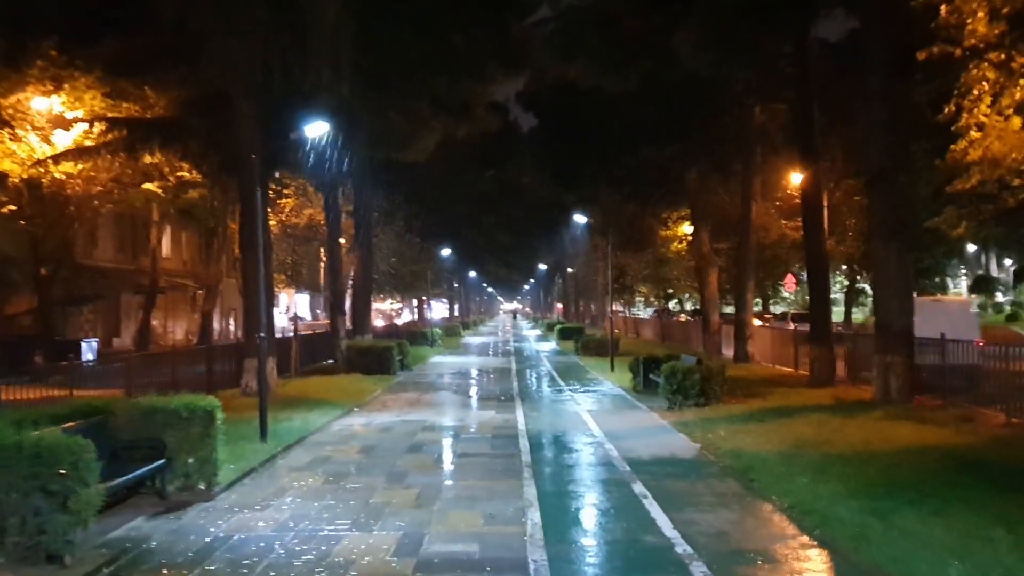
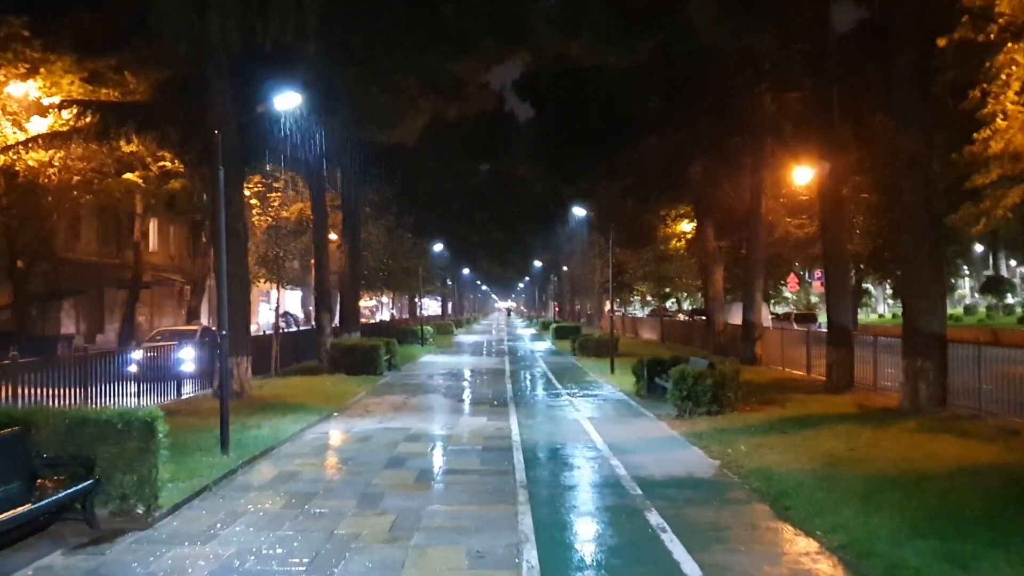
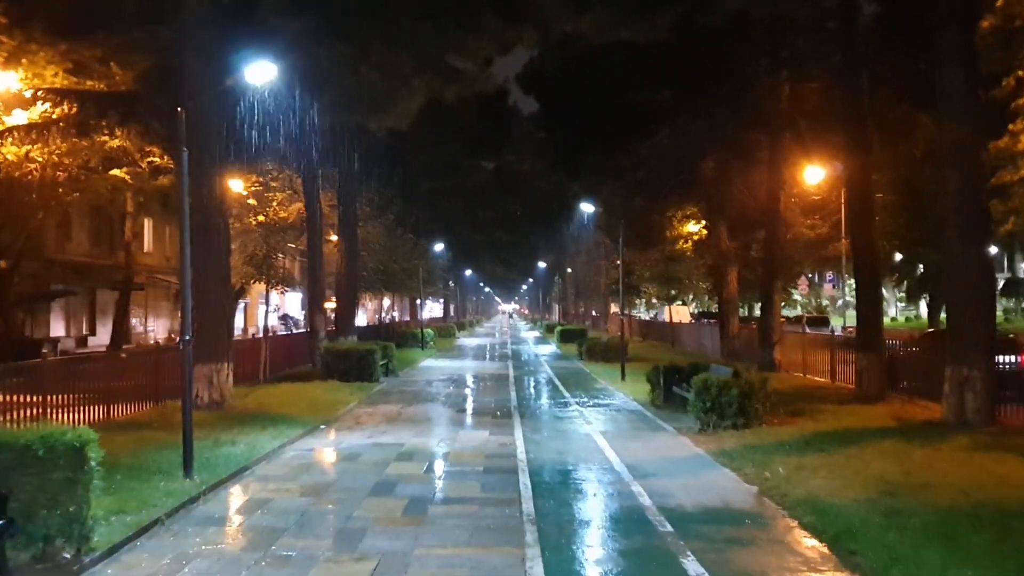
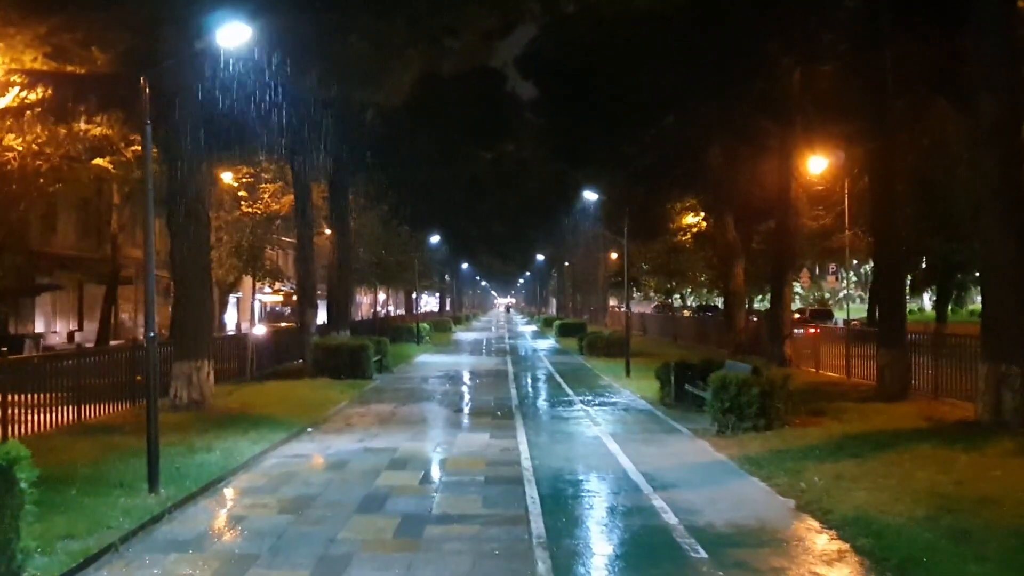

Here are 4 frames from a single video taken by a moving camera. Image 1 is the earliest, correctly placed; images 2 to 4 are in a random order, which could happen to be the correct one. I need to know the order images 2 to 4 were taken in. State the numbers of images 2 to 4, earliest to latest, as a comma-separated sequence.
2, 3, 4
